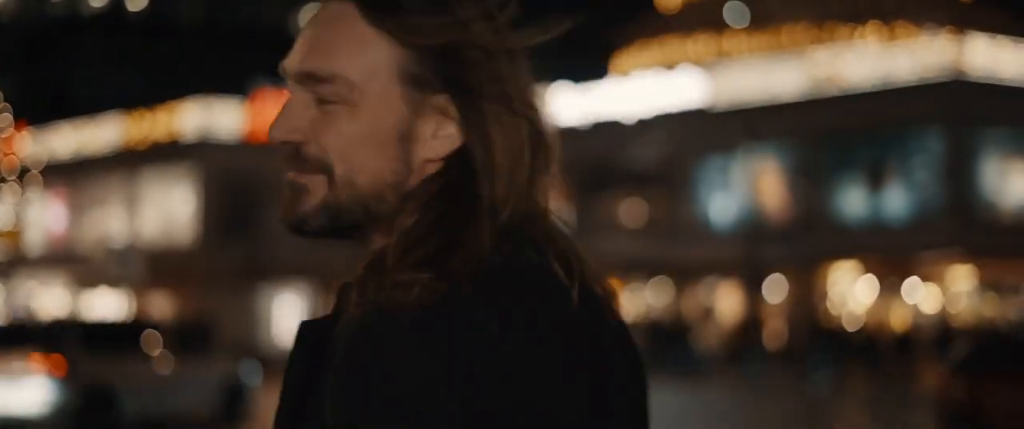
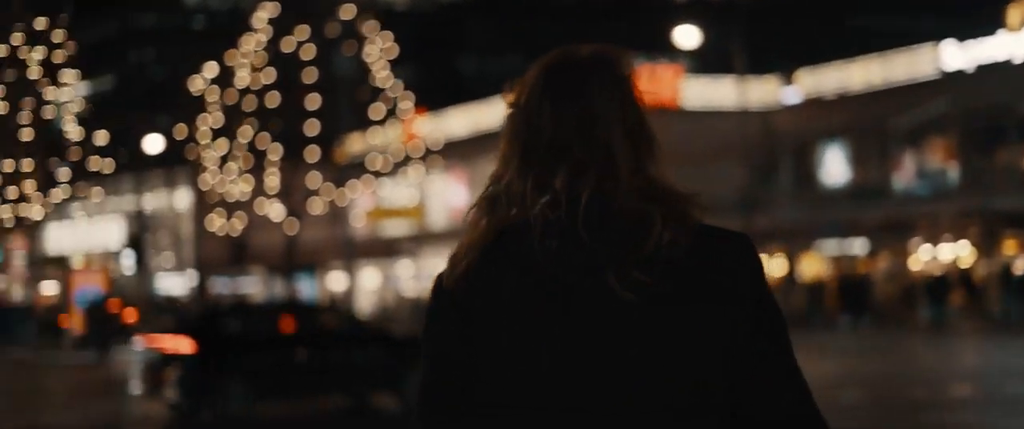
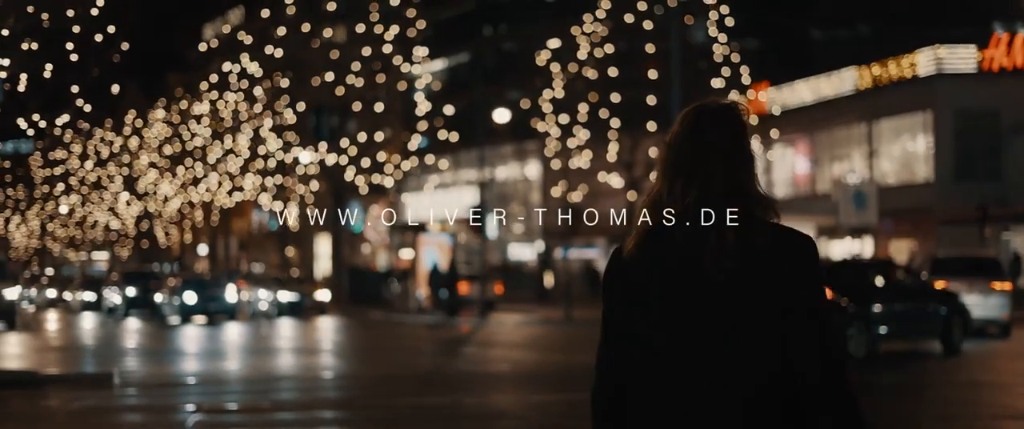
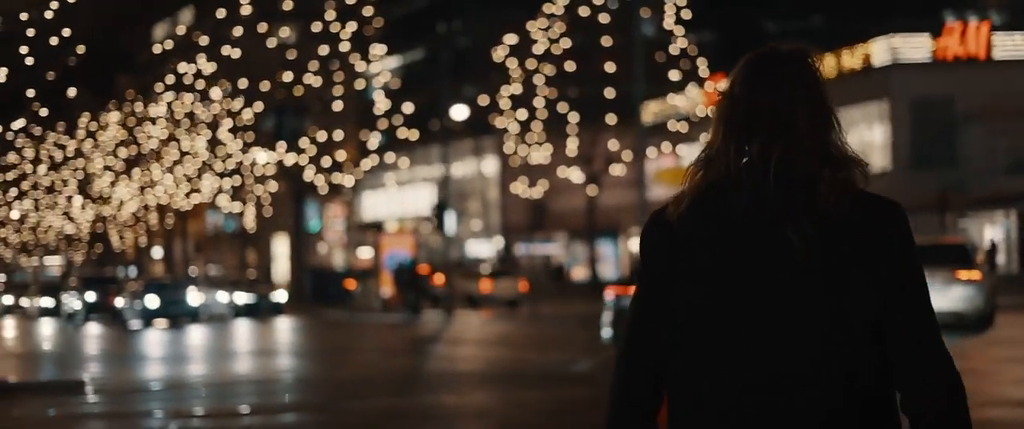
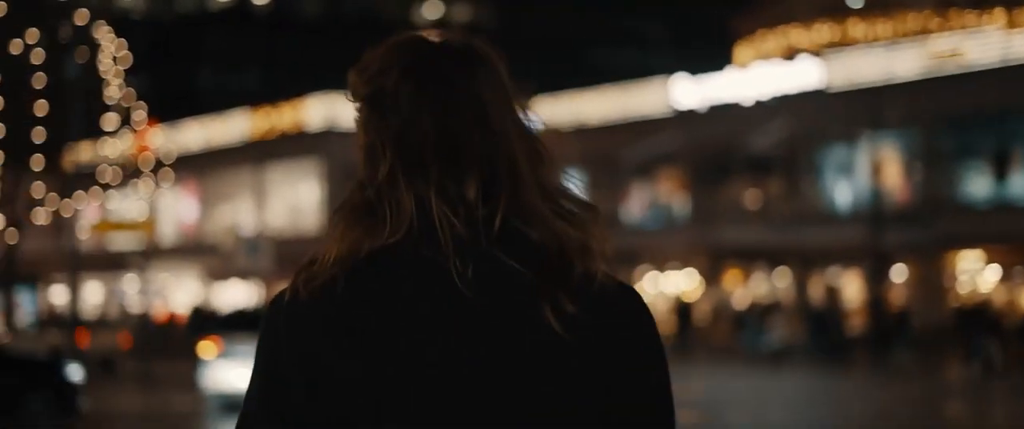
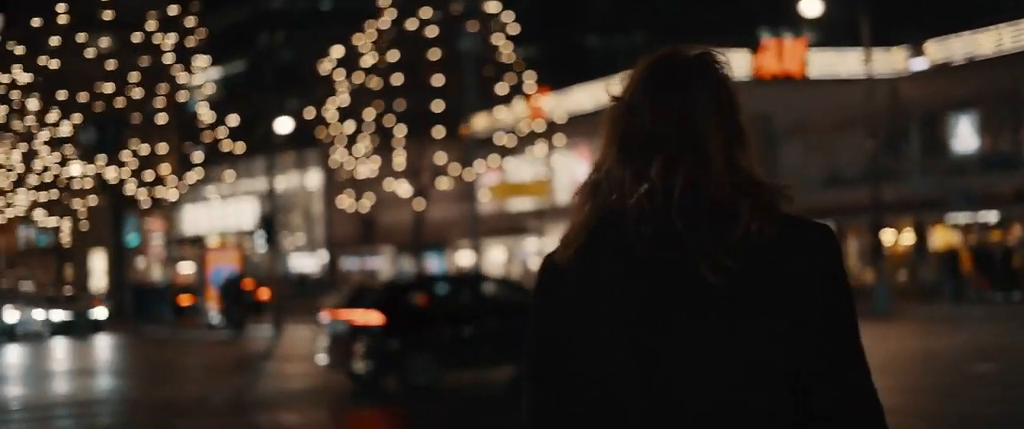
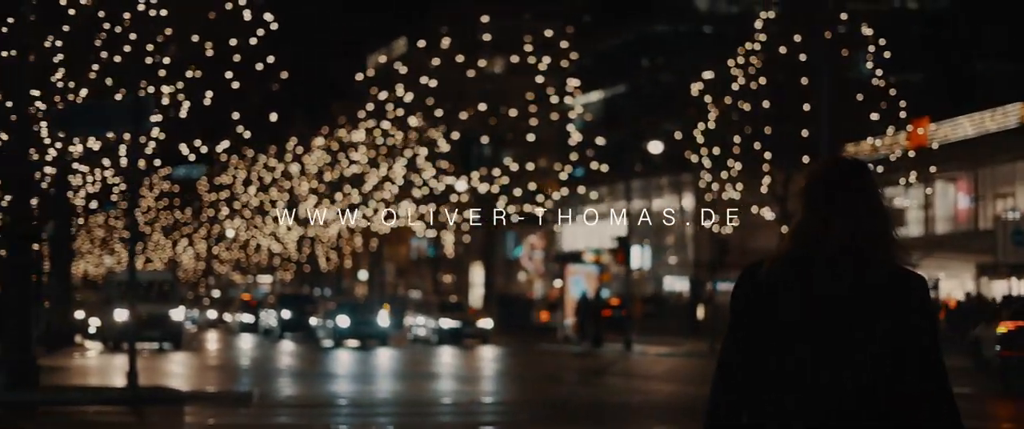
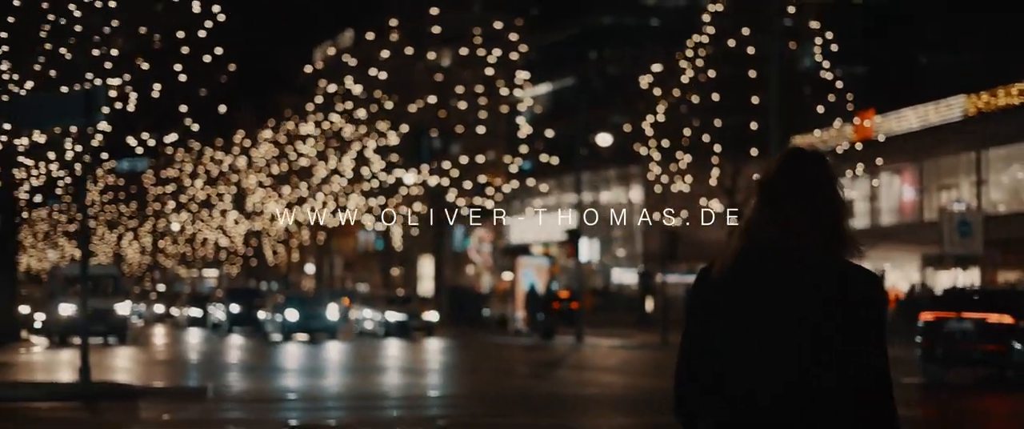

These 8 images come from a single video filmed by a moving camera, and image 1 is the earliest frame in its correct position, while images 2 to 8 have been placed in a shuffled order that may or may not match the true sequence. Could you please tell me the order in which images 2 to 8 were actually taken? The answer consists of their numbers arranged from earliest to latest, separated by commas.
5, 2, 6, 4, 3, 8, 7
